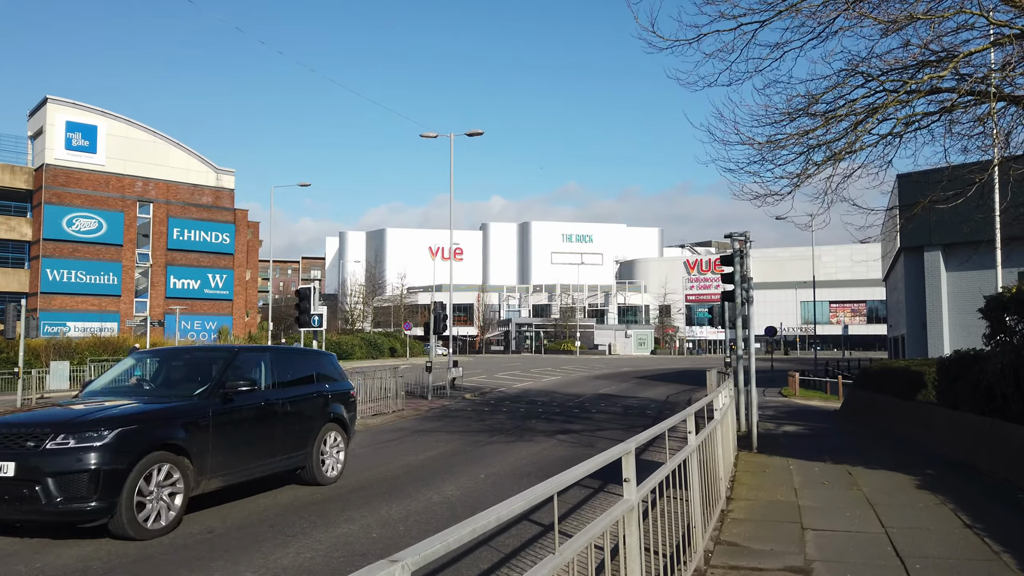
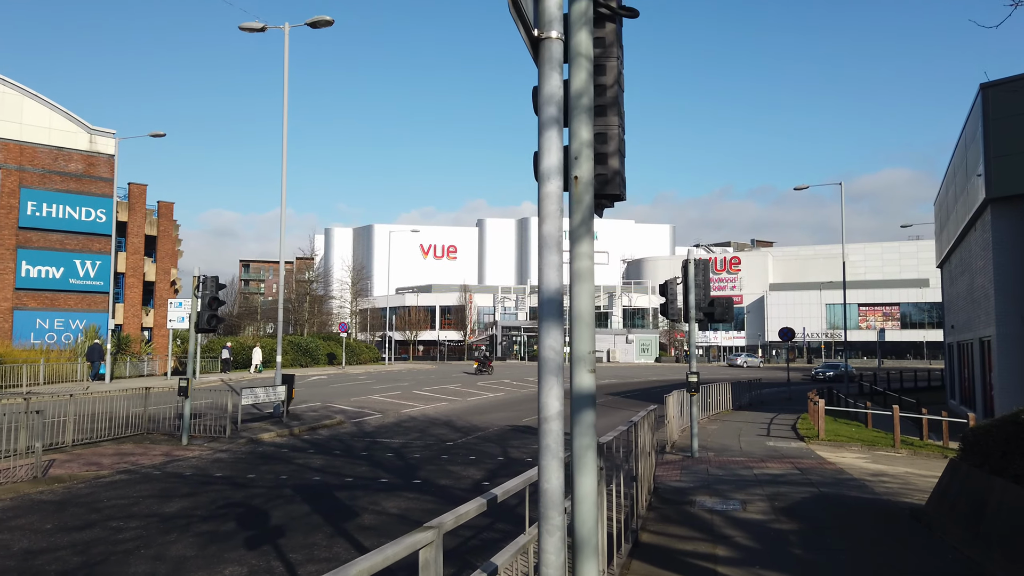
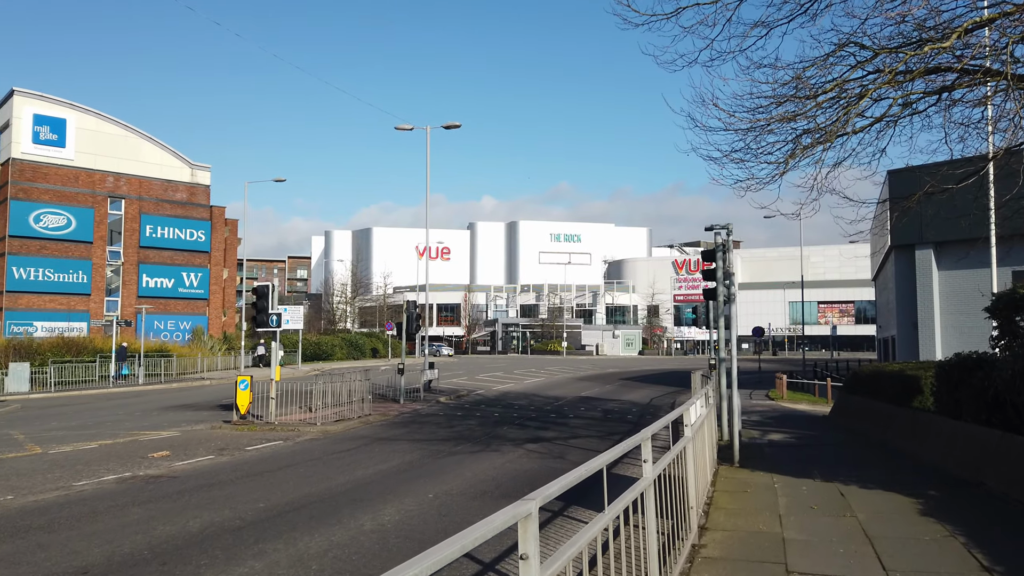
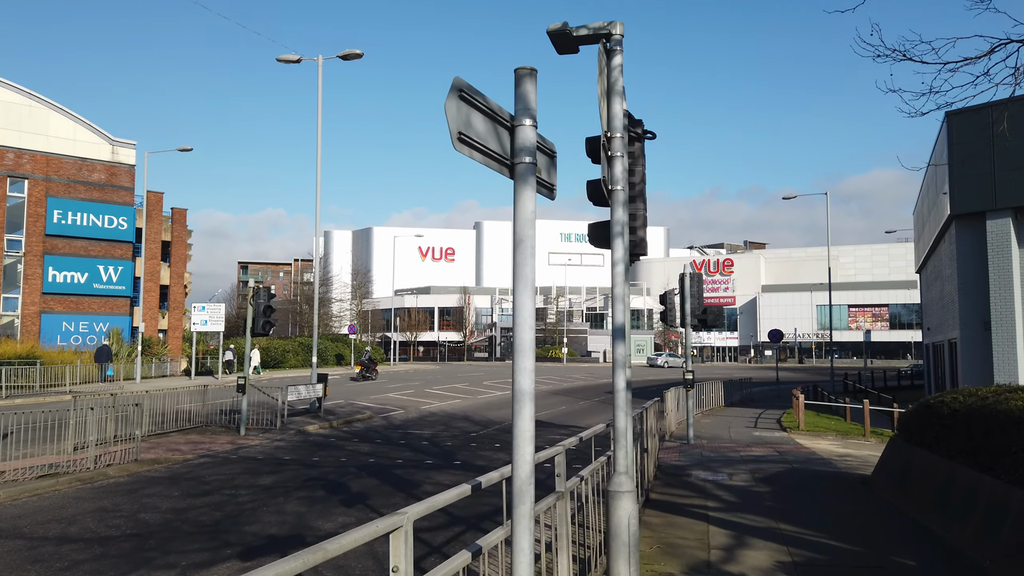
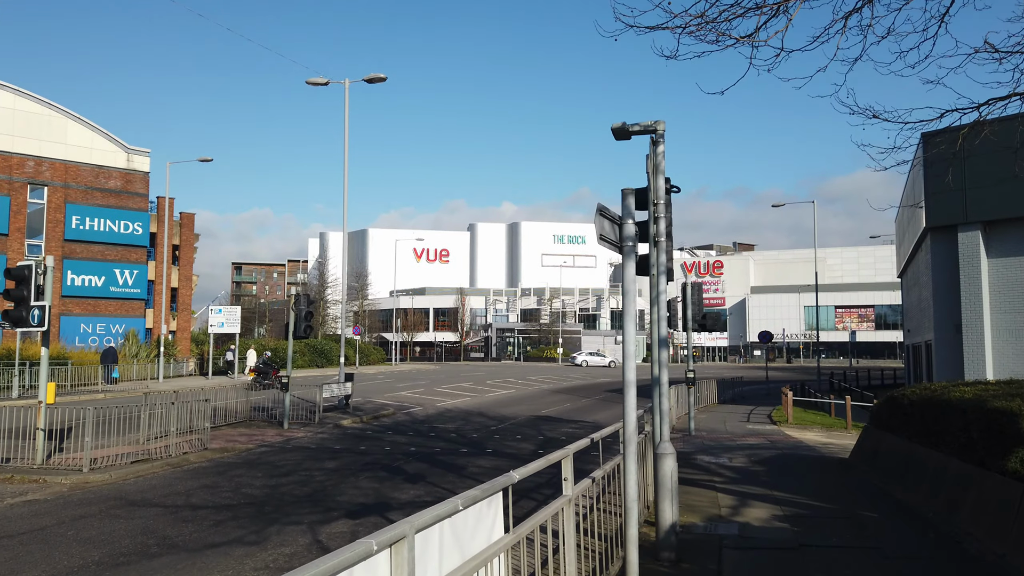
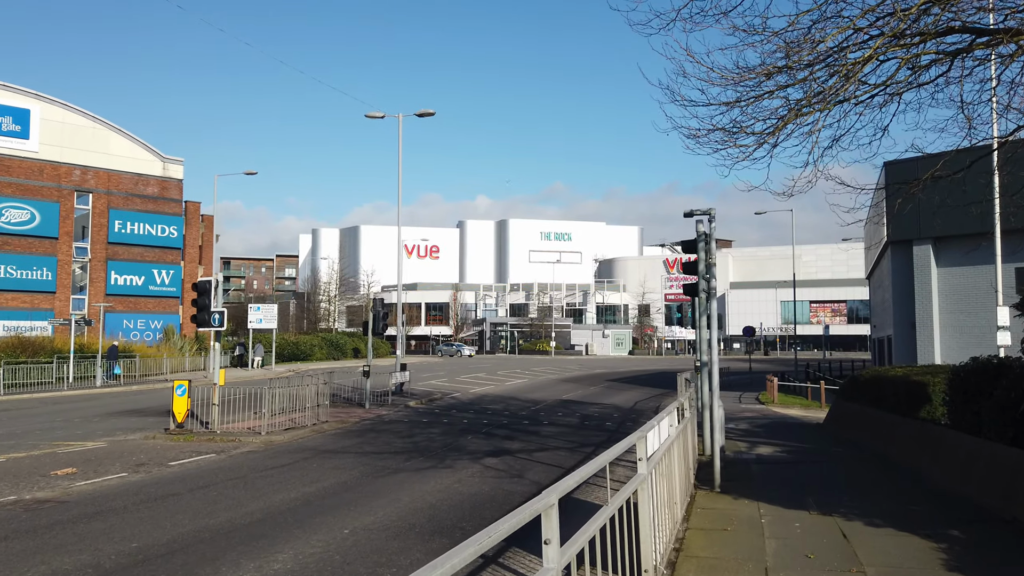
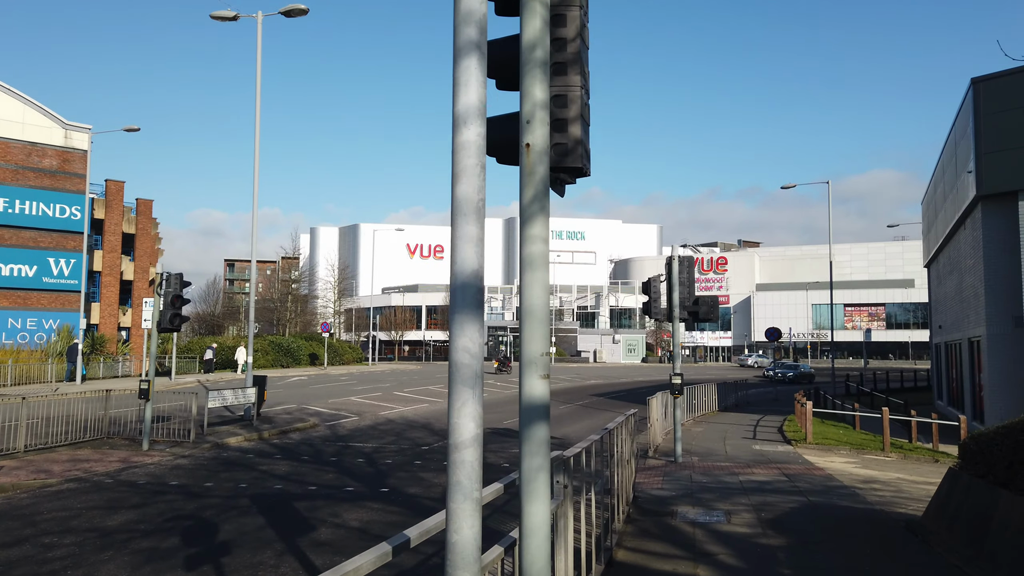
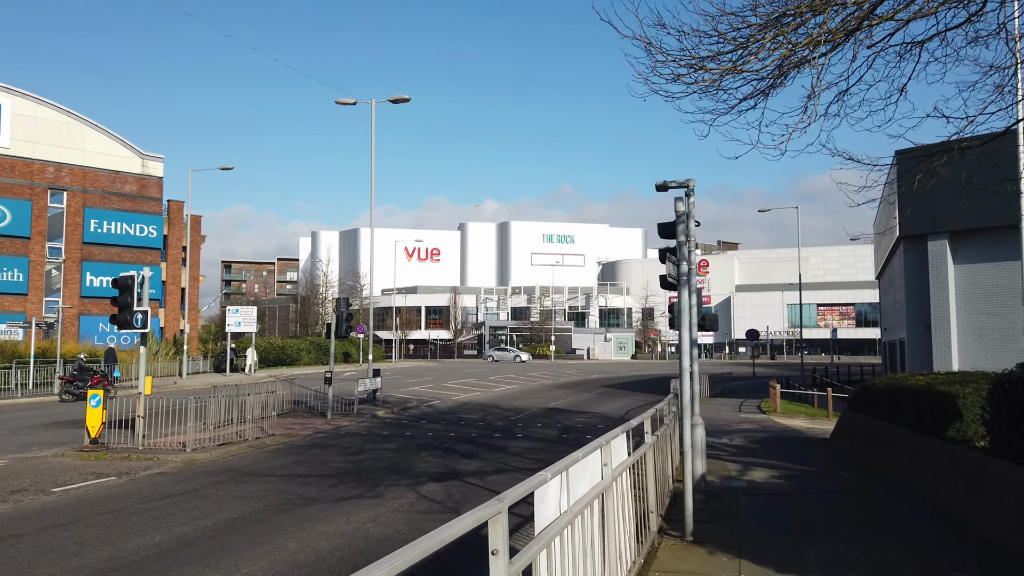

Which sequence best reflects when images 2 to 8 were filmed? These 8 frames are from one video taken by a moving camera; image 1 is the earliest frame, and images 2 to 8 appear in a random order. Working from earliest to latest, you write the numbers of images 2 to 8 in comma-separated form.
3, 6, 8, 5, 4, 2, 7
